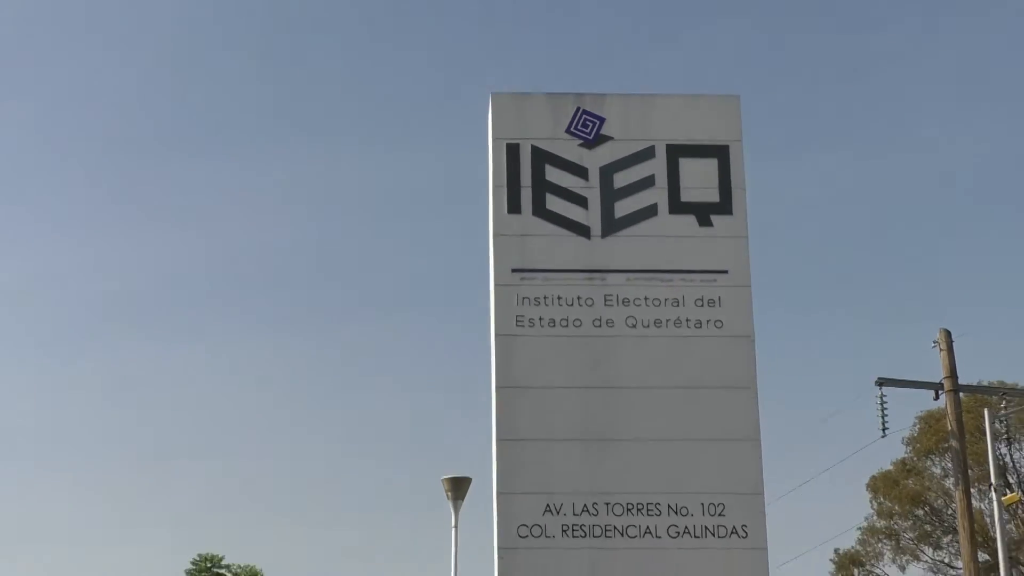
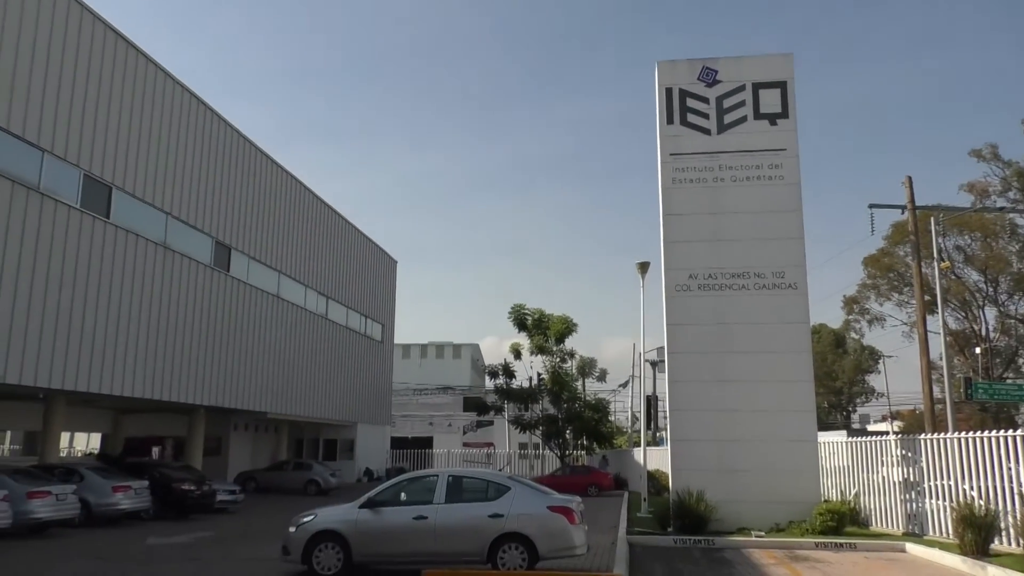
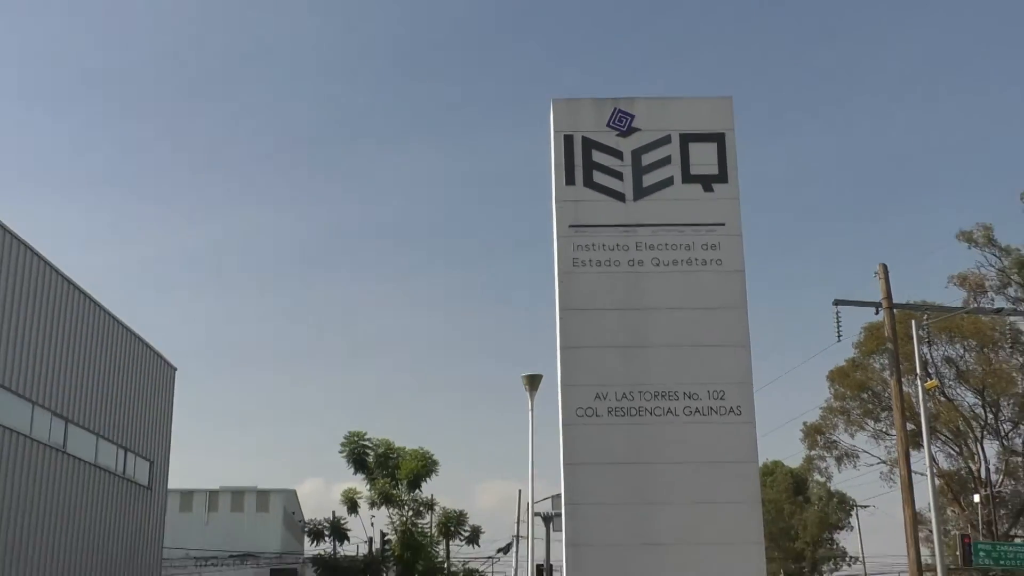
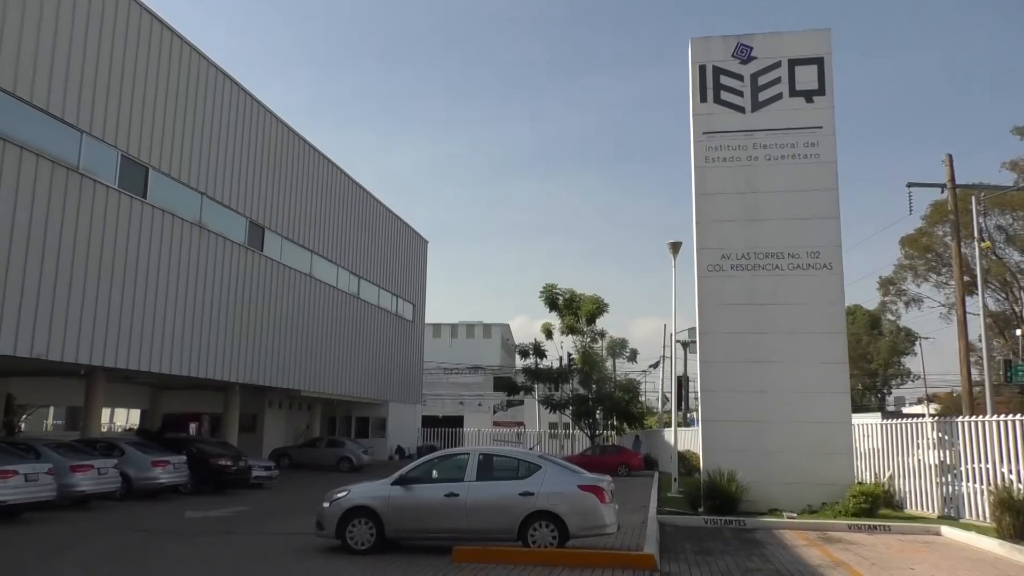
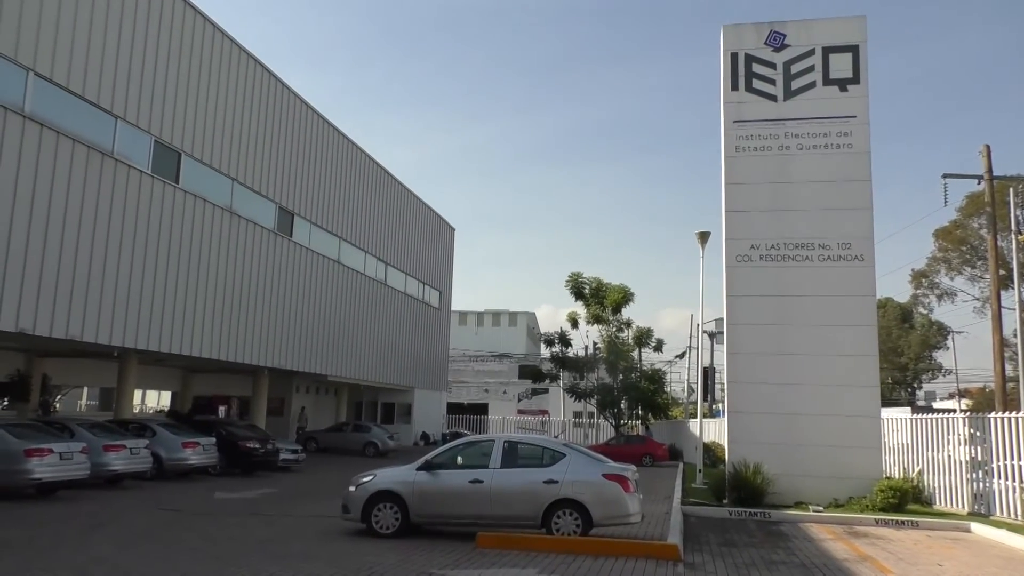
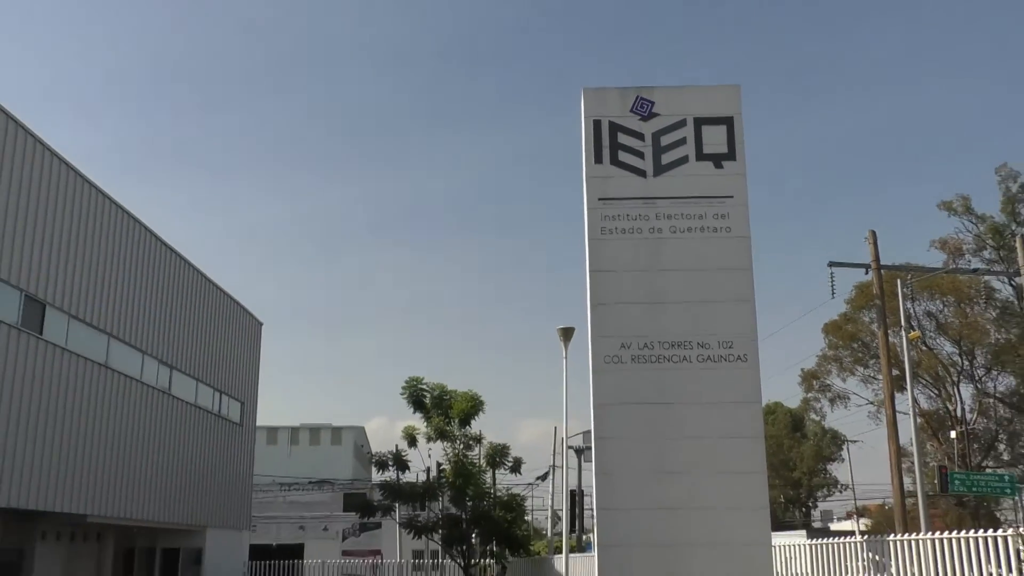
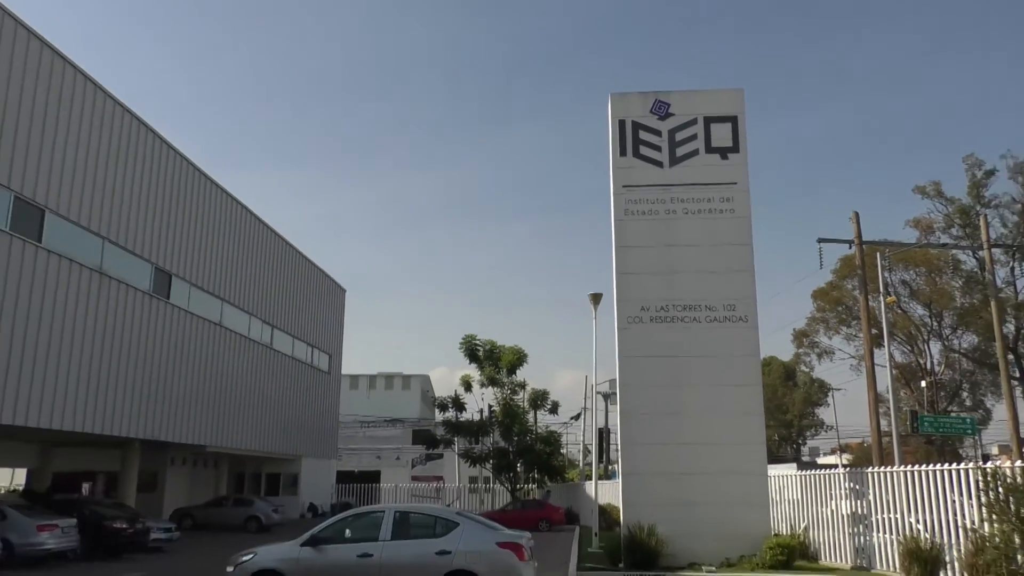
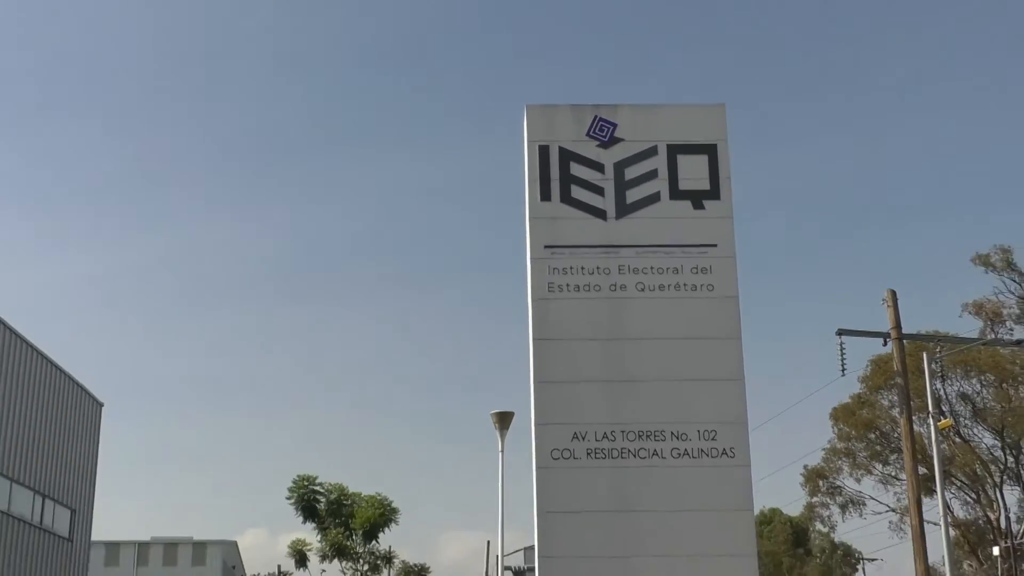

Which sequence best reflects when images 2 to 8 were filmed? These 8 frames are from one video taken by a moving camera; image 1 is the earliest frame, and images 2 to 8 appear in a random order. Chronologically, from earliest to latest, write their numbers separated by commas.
8, 3, 6, 7, 2, 4, 5
